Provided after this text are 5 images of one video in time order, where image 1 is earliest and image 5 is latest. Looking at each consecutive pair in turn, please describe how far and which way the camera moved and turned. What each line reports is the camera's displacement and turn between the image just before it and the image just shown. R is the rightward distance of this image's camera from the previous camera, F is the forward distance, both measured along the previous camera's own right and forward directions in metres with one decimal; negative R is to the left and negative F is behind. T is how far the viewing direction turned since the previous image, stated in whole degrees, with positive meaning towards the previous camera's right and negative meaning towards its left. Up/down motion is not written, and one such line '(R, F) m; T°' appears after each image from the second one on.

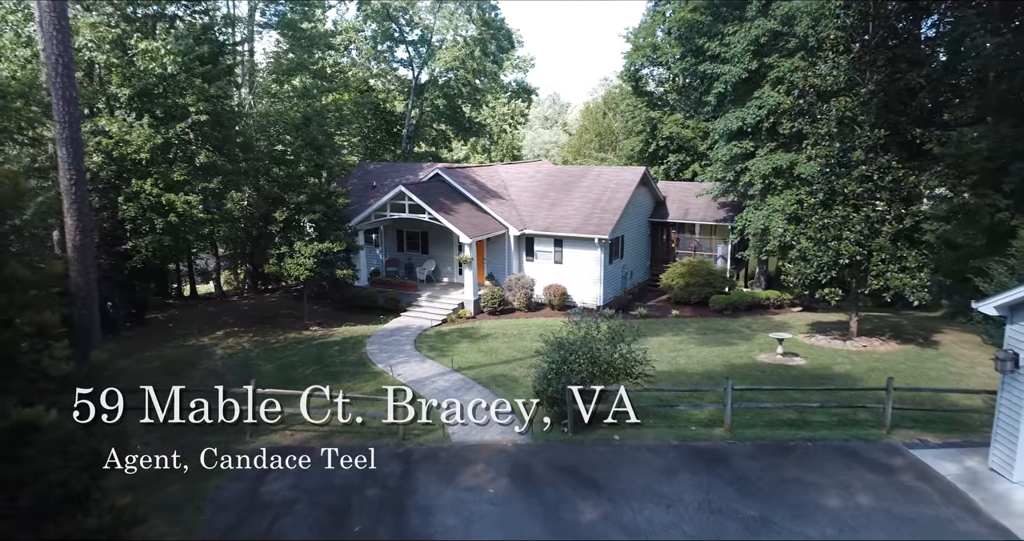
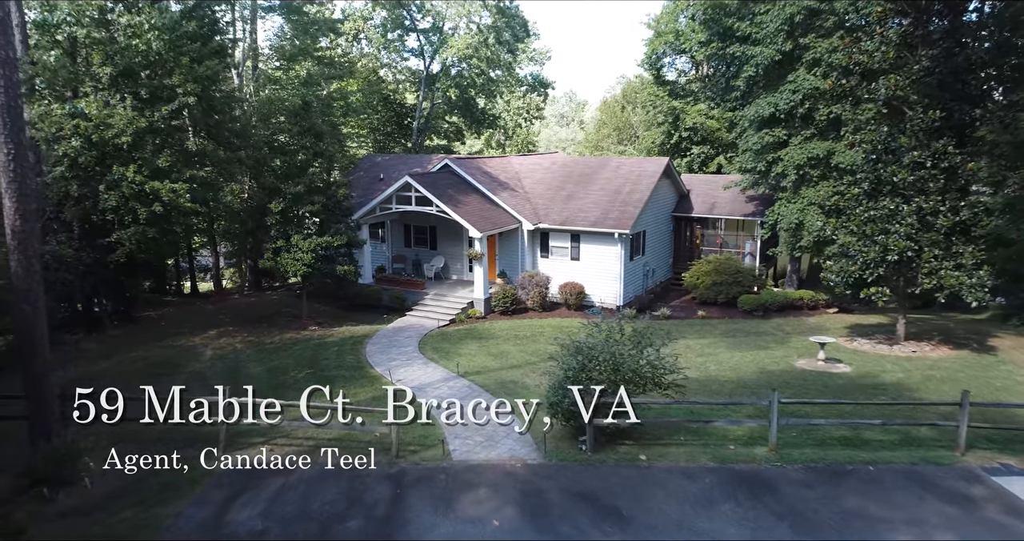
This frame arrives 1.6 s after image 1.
(+0.1, +1.5) m; -1°
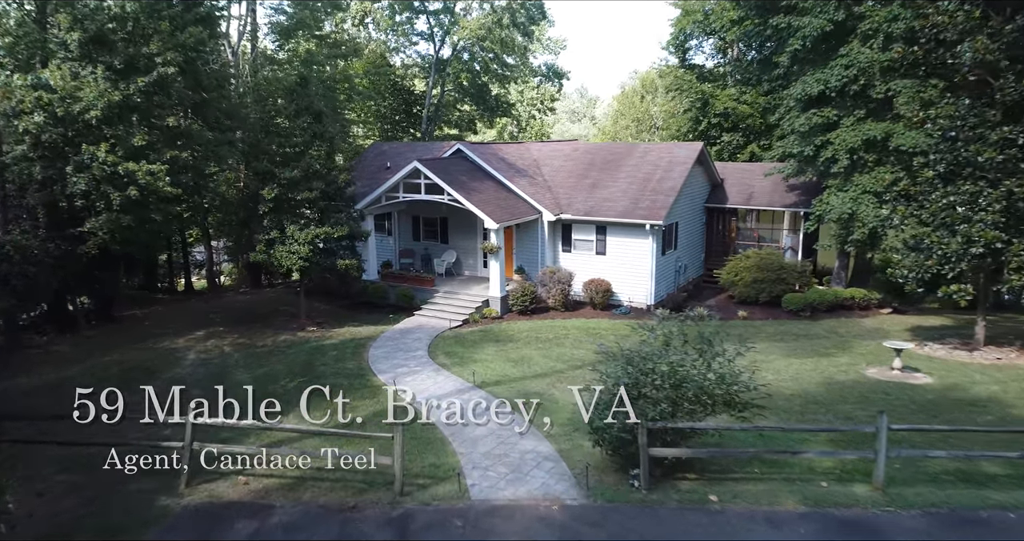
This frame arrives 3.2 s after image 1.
(-0.3, +2.0) m; -1°
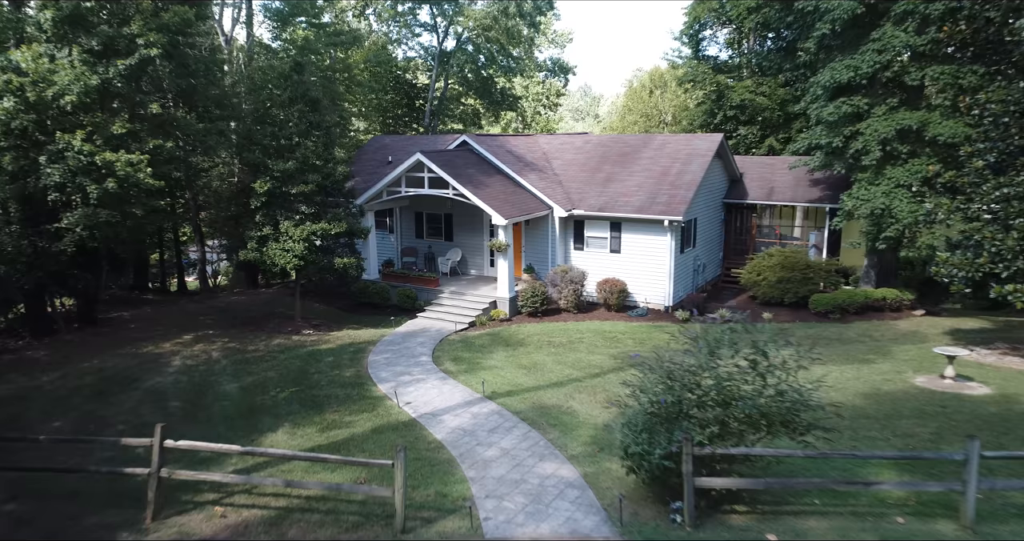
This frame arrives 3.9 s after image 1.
(-0.2, +1.2) m; 0°
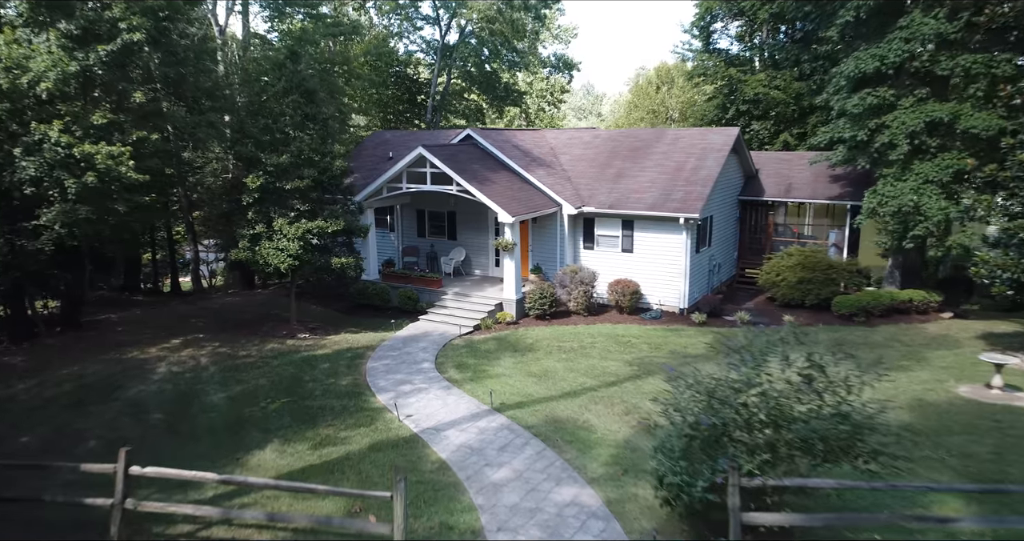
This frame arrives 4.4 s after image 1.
(-0.1, +0.9) m; 0°
